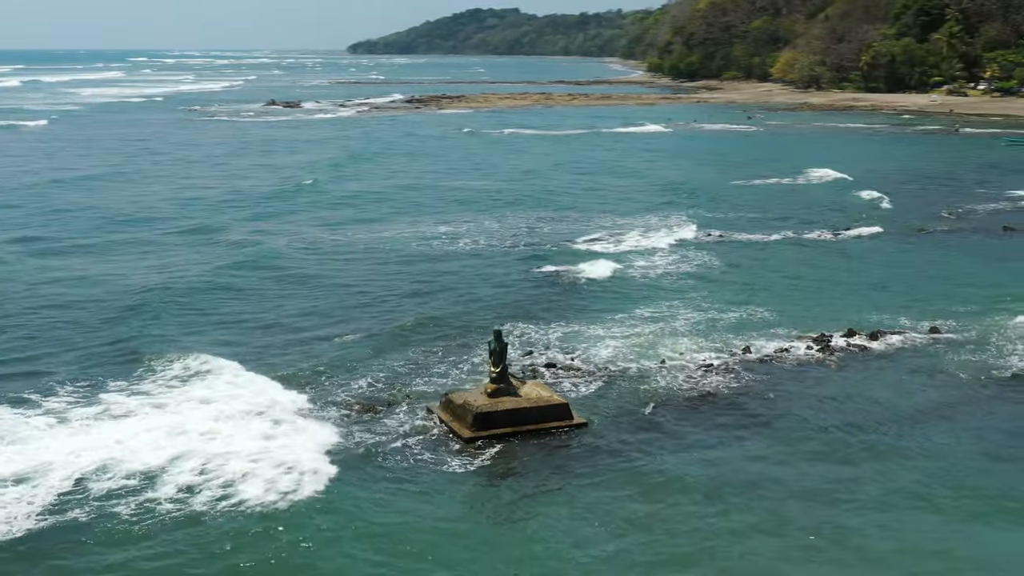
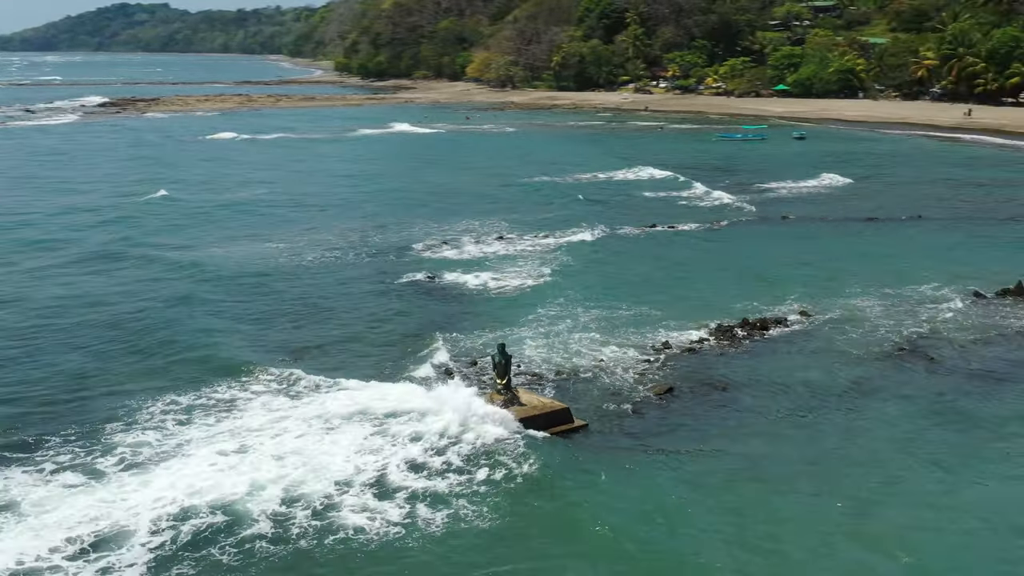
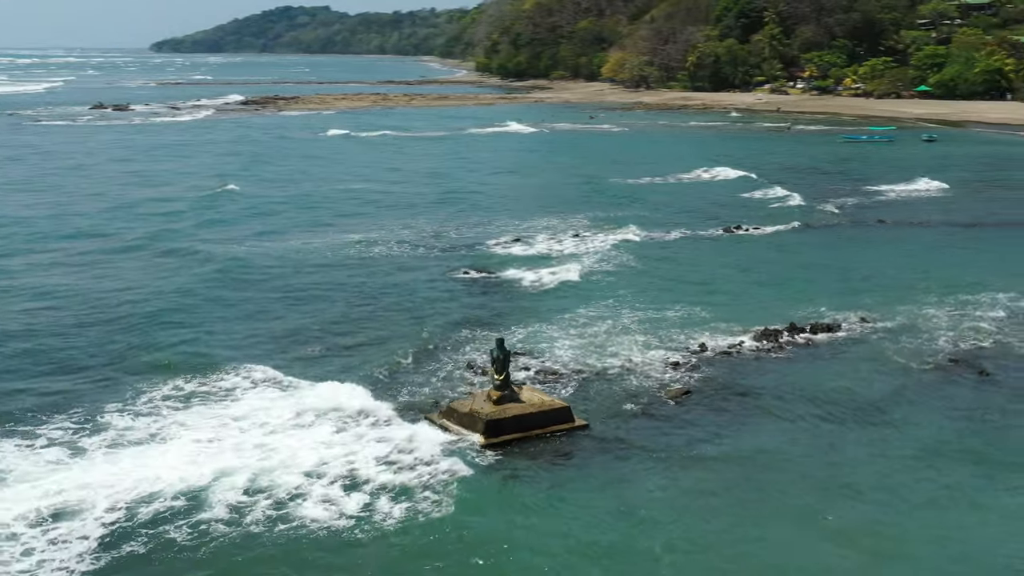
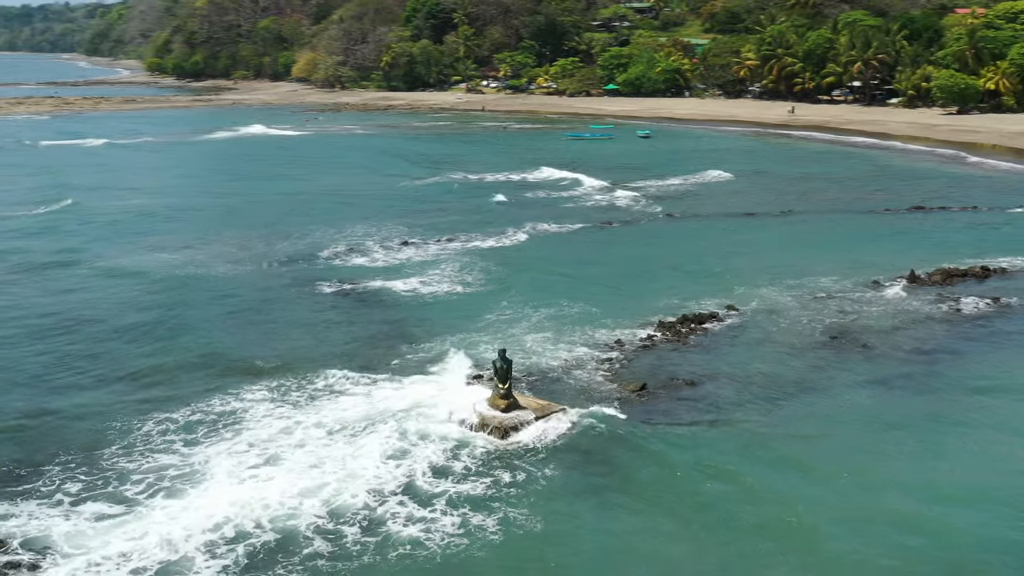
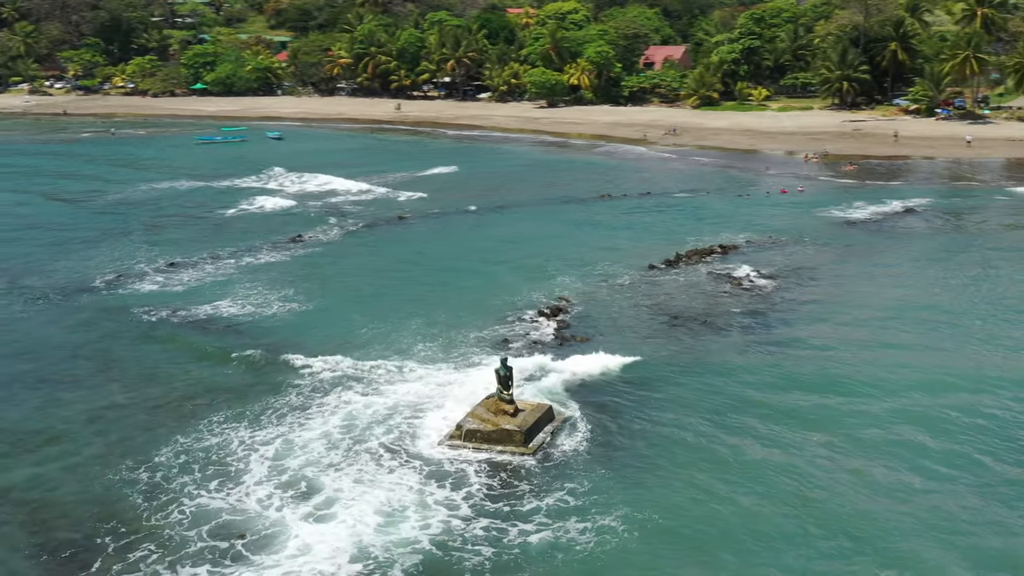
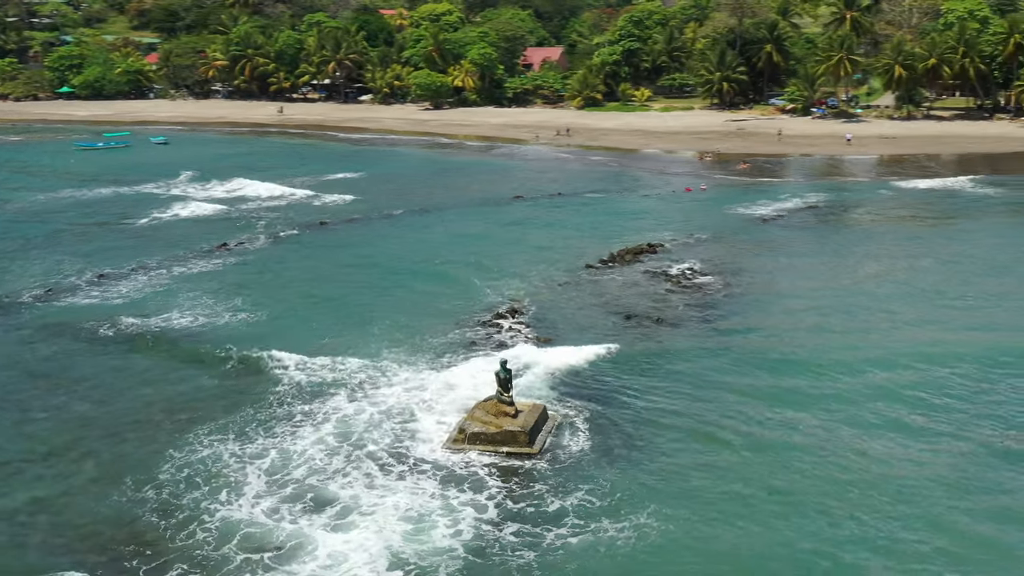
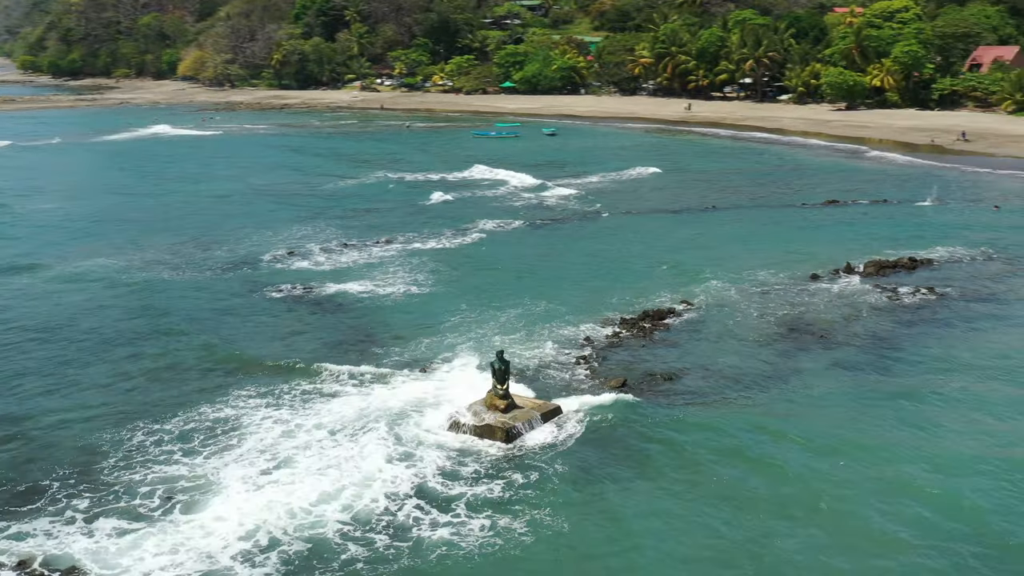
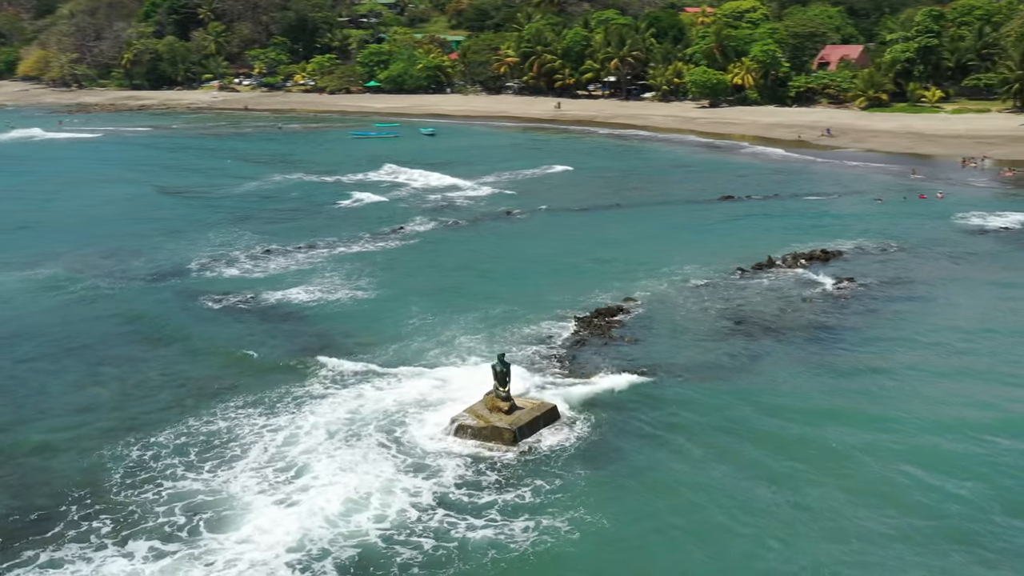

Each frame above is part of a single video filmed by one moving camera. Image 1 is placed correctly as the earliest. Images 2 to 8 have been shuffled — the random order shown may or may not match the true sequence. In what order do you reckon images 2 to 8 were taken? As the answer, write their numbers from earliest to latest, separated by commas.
3, 2, 4, 7, 8, 5, 6
